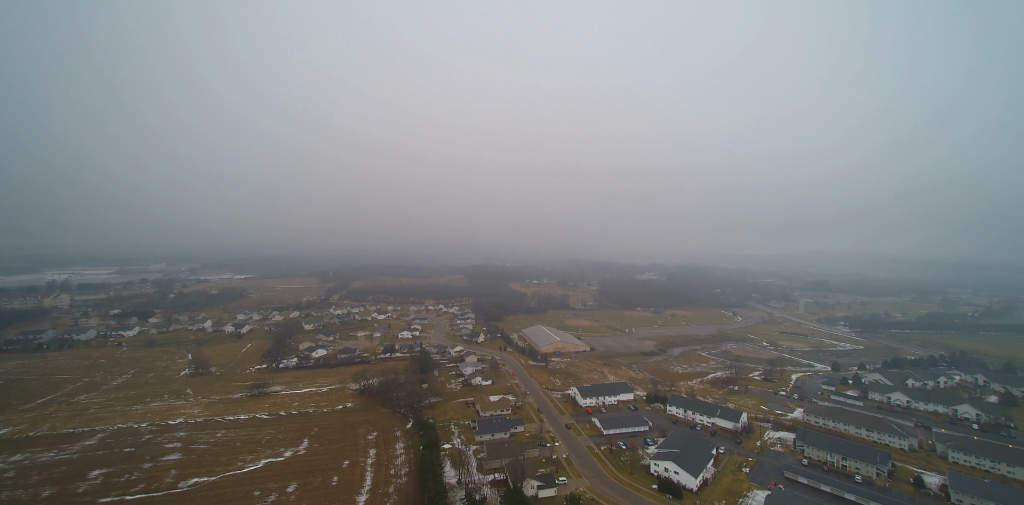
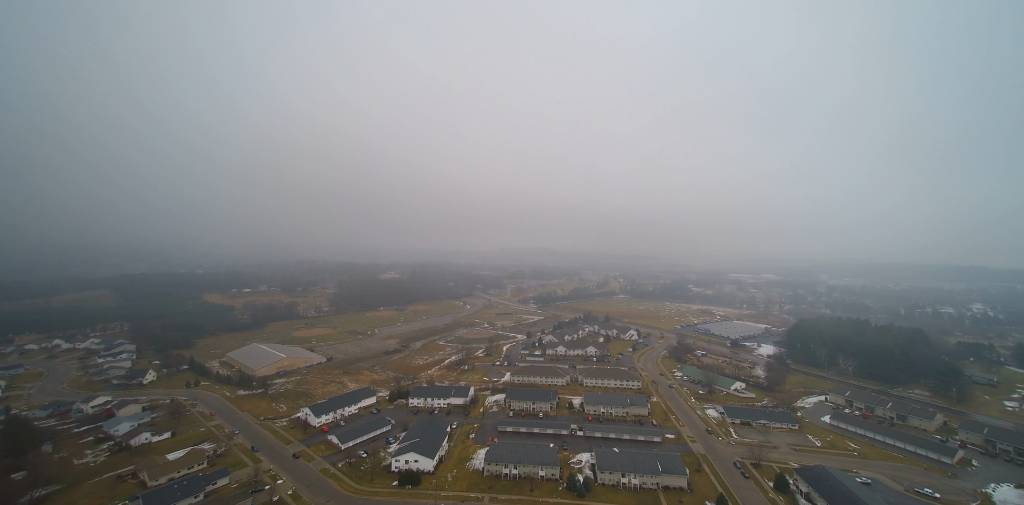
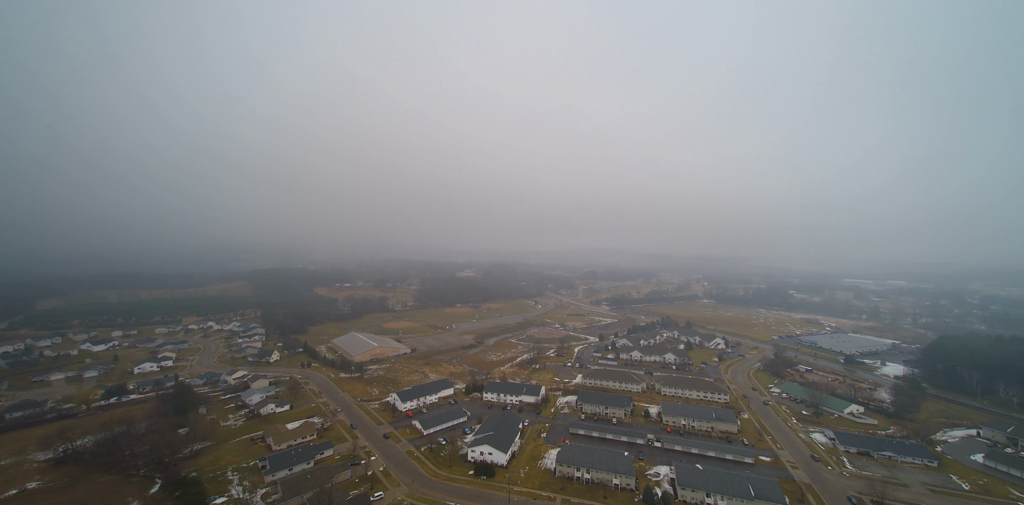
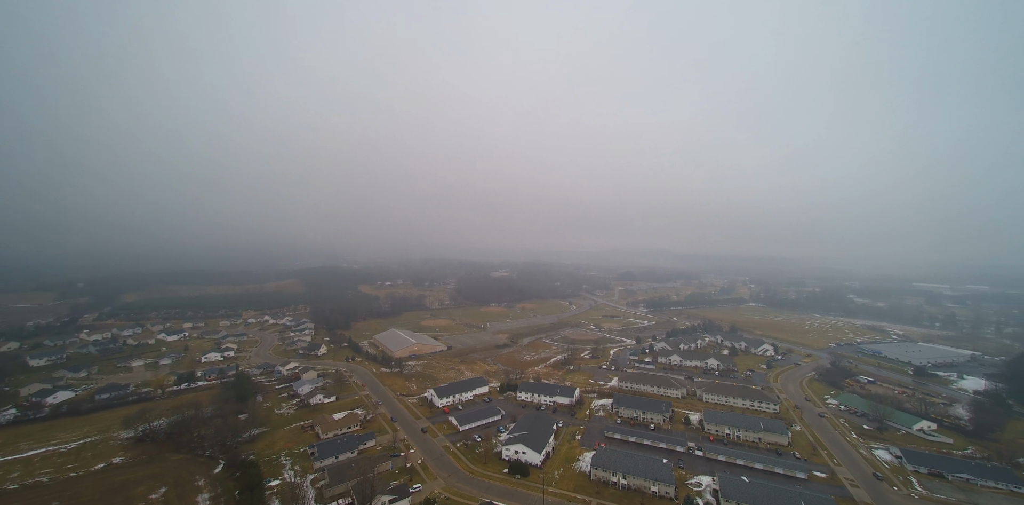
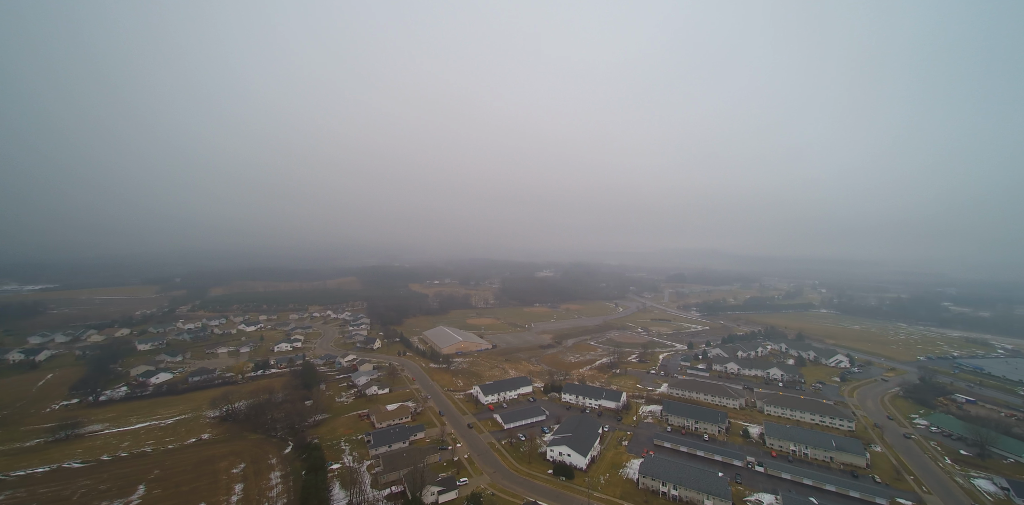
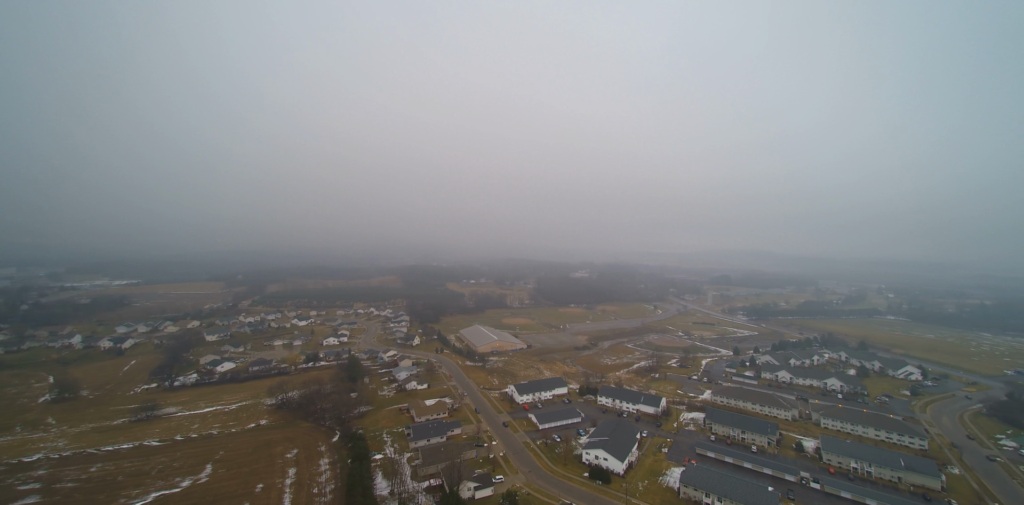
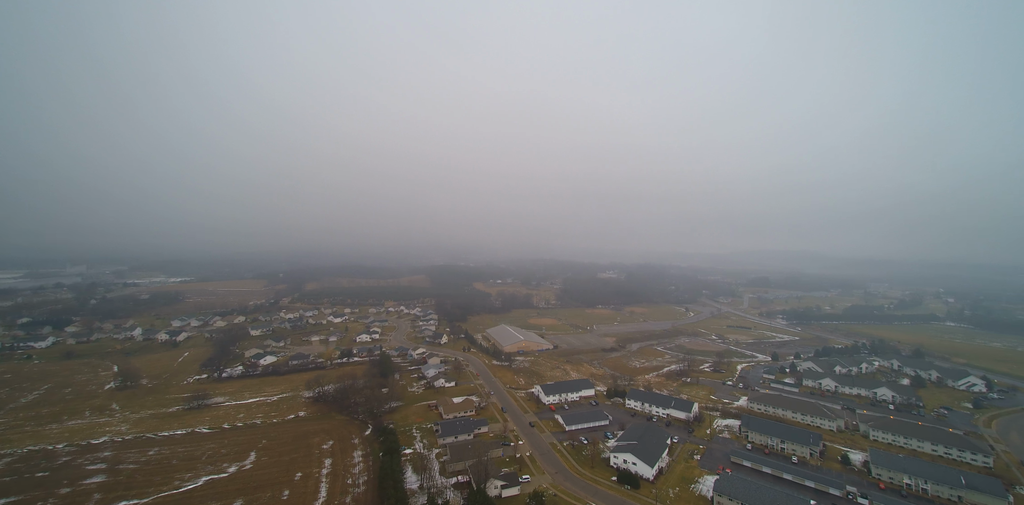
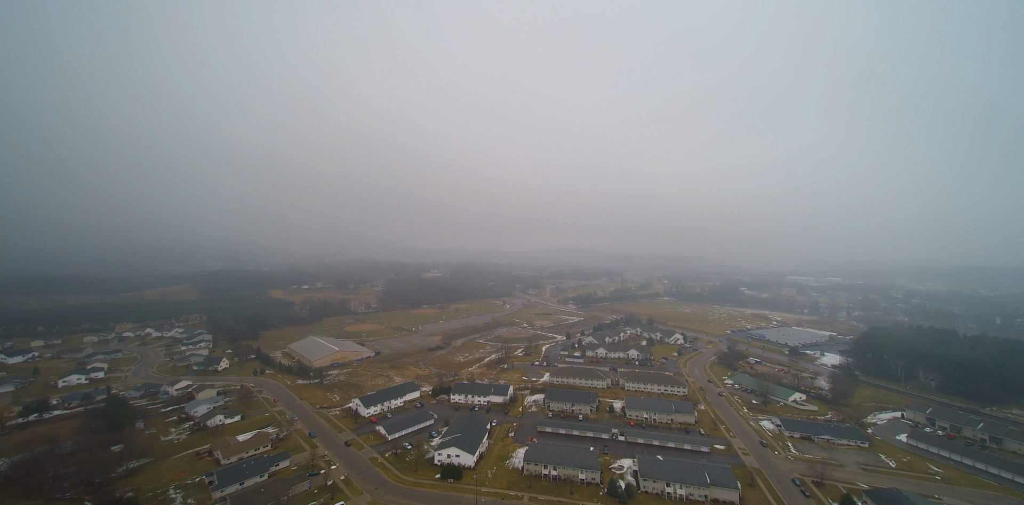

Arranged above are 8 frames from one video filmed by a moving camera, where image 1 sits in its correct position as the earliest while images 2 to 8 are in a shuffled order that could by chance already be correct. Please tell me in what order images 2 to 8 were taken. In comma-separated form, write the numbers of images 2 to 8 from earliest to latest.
7, 6, 5, 4, 3, 8, 2
